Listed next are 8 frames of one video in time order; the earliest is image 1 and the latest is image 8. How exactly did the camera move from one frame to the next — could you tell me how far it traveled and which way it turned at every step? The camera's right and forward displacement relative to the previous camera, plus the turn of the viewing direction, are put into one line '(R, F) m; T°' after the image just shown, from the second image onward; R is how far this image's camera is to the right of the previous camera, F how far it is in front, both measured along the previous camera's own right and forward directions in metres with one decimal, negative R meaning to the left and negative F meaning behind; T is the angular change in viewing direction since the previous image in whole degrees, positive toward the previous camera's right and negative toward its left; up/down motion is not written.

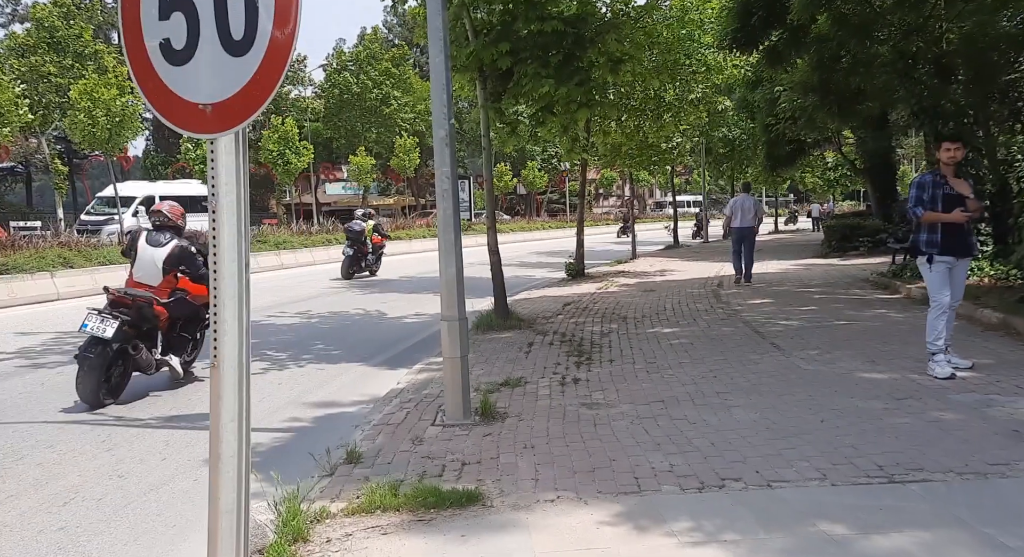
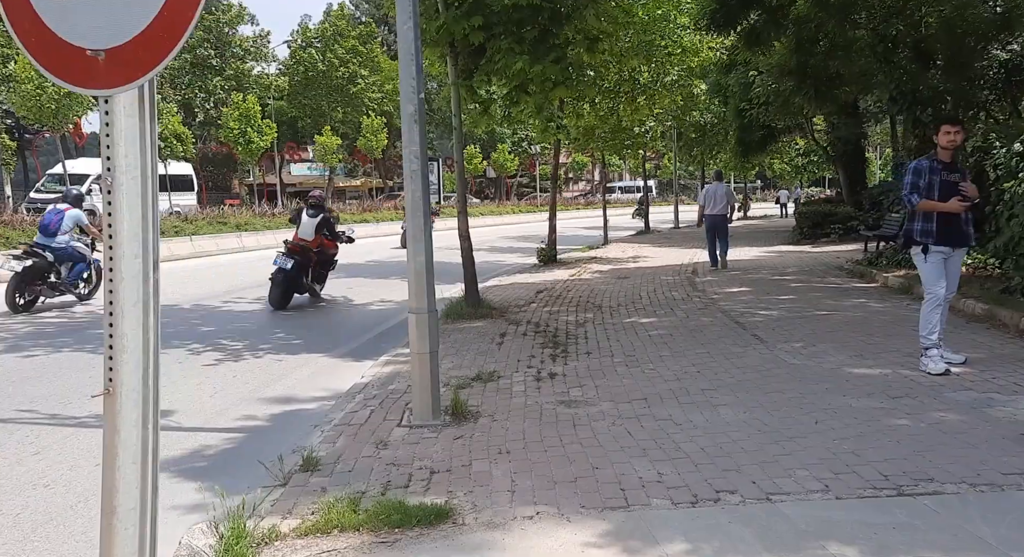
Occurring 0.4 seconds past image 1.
(0.0, +0.4) m; +2°
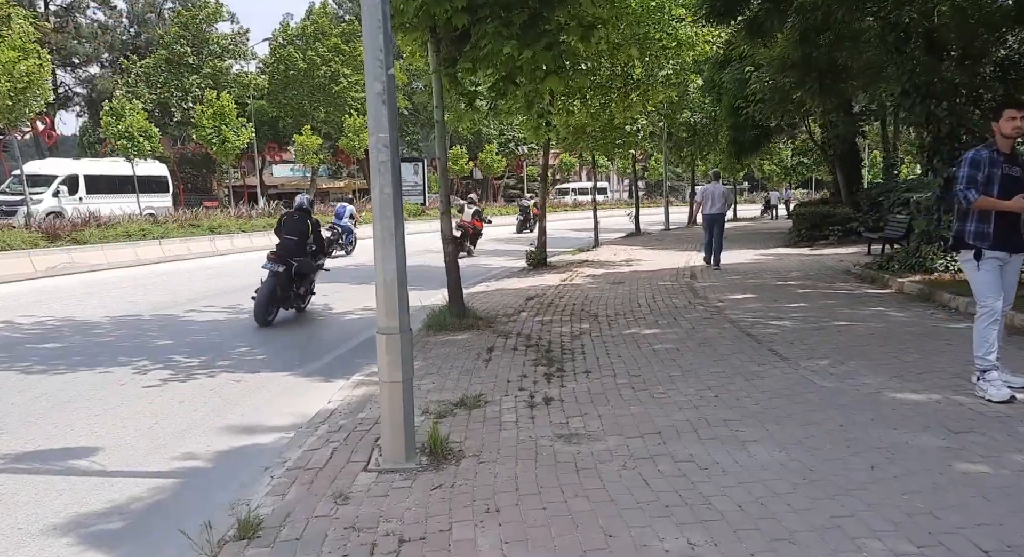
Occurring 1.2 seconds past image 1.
(0.0, +0.8) m; +1°
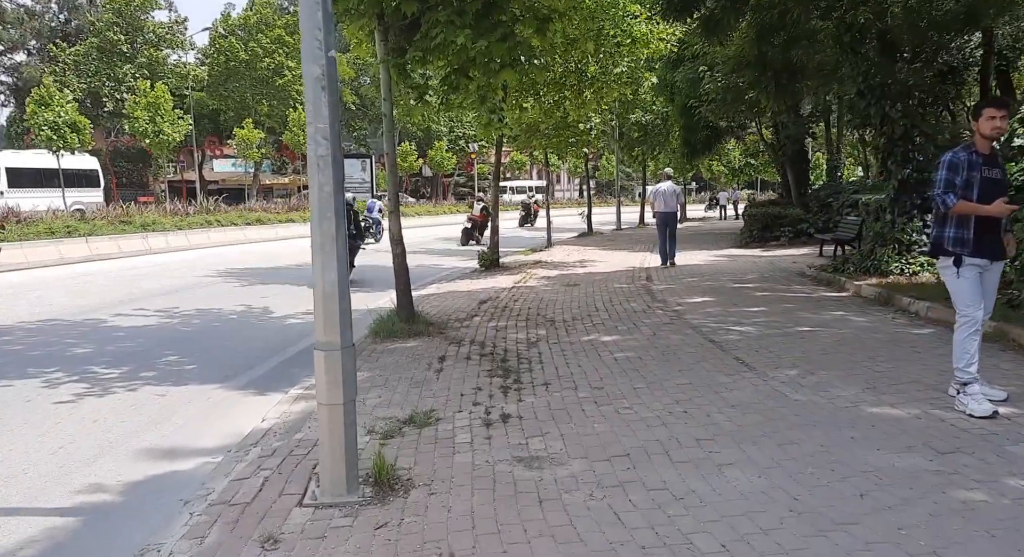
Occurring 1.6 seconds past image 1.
(0.0, +0.4) m; +4°
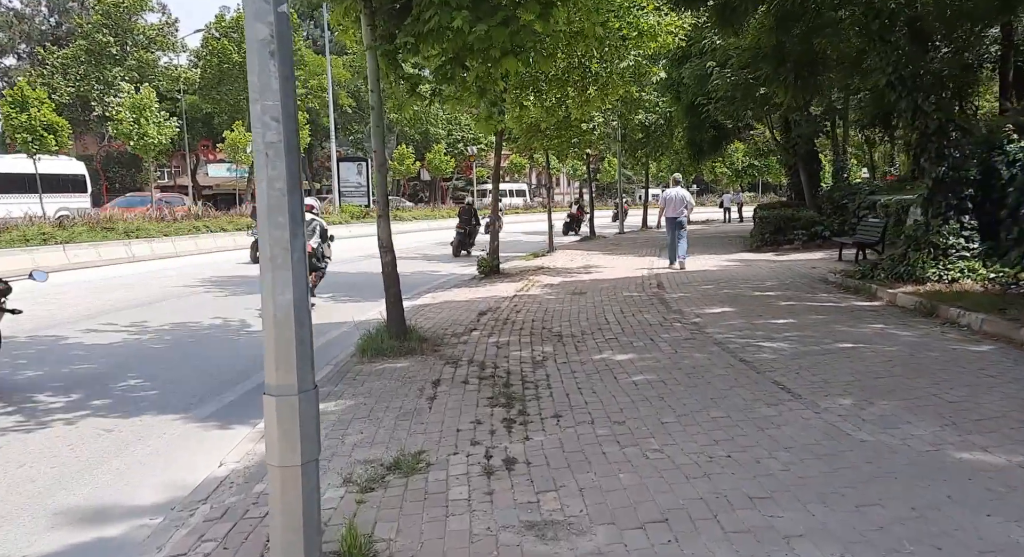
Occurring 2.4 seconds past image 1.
(0.0, +0.9) m; 0°
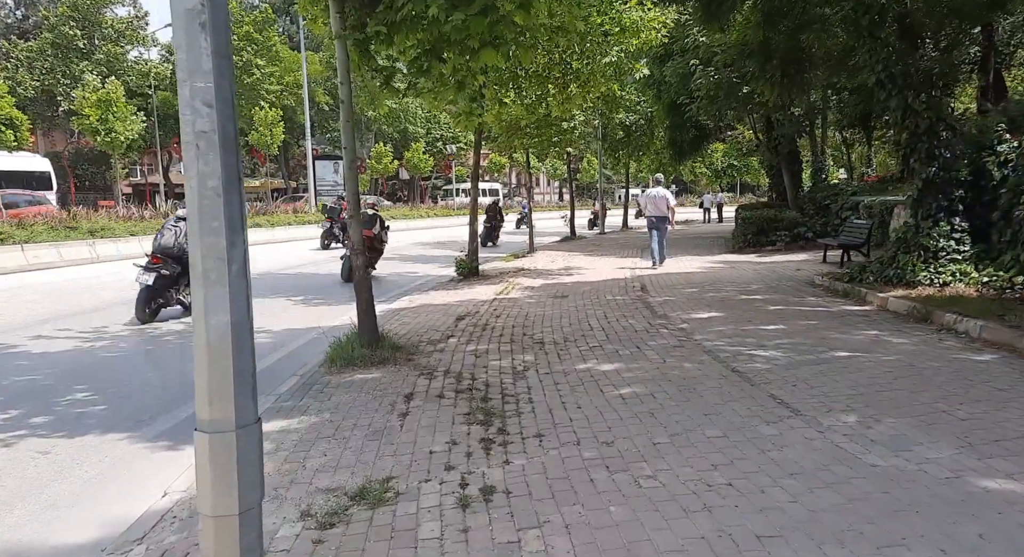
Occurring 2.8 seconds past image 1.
(0.0, +0.4) m; +2°
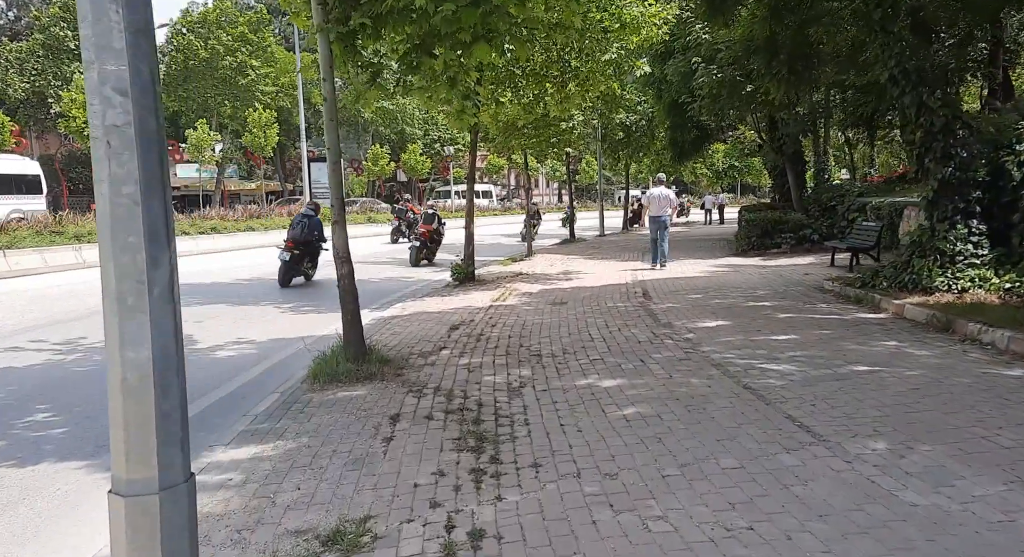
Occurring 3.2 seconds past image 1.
(0.0, +0.4) m; 0°
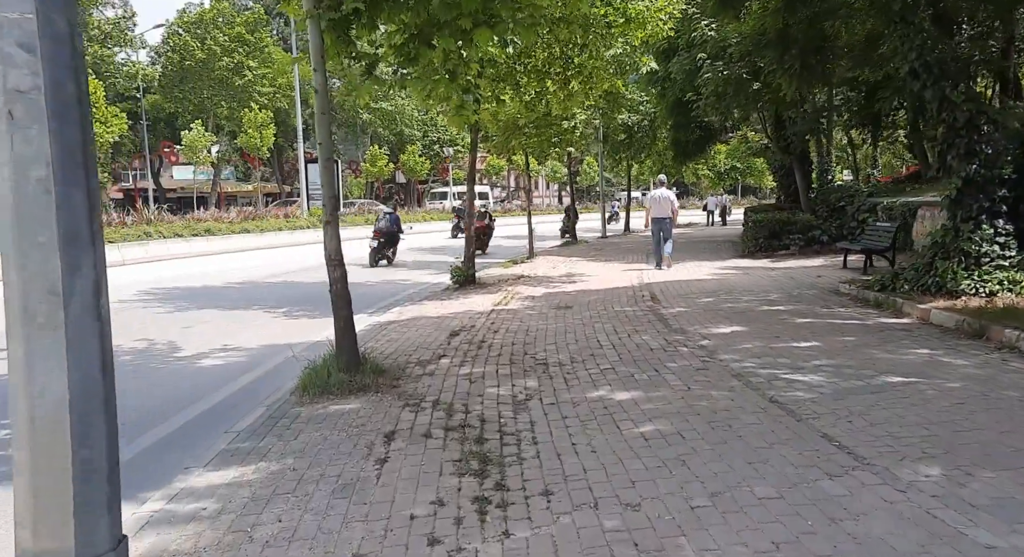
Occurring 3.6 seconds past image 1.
(0.0, +0.5) m; 0°
